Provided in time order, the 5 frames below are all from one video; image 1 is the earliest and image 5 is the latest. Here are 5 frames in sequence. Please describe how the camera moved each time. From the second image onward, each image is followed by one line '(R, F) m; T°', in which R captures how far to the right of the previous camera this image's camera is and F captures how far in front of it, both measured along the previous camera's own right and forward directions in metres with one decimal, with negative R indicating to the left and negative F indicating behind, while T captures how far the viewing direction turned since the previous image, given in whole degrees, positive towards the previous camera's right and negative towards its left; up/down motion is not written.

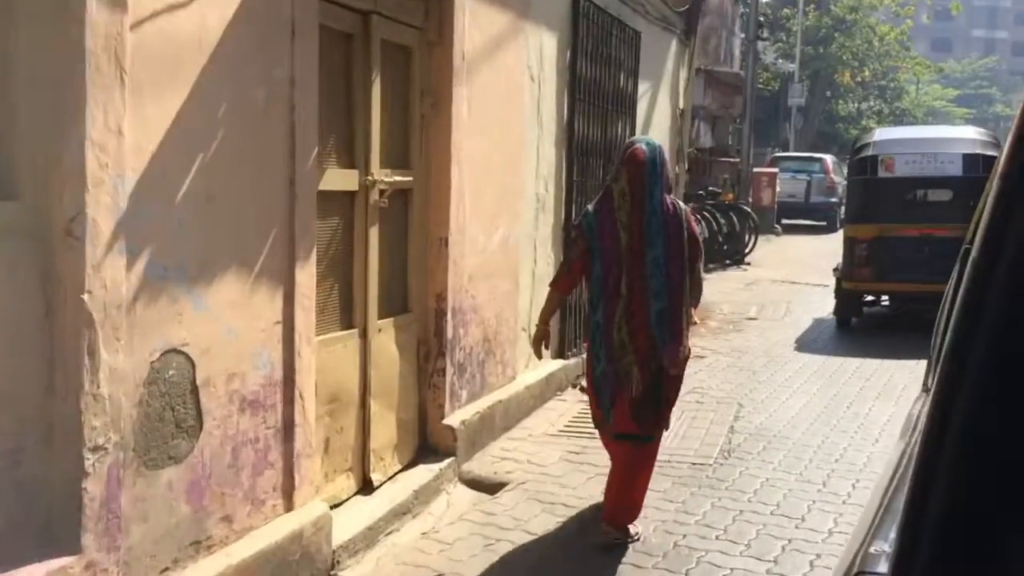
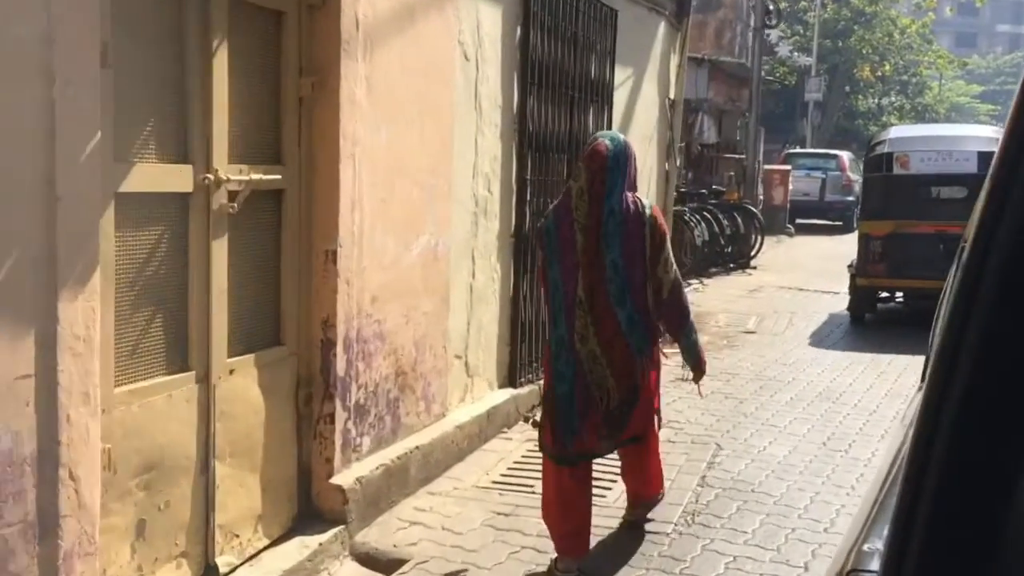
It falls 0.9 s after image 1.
(+0.5, +1.1) m; -1°
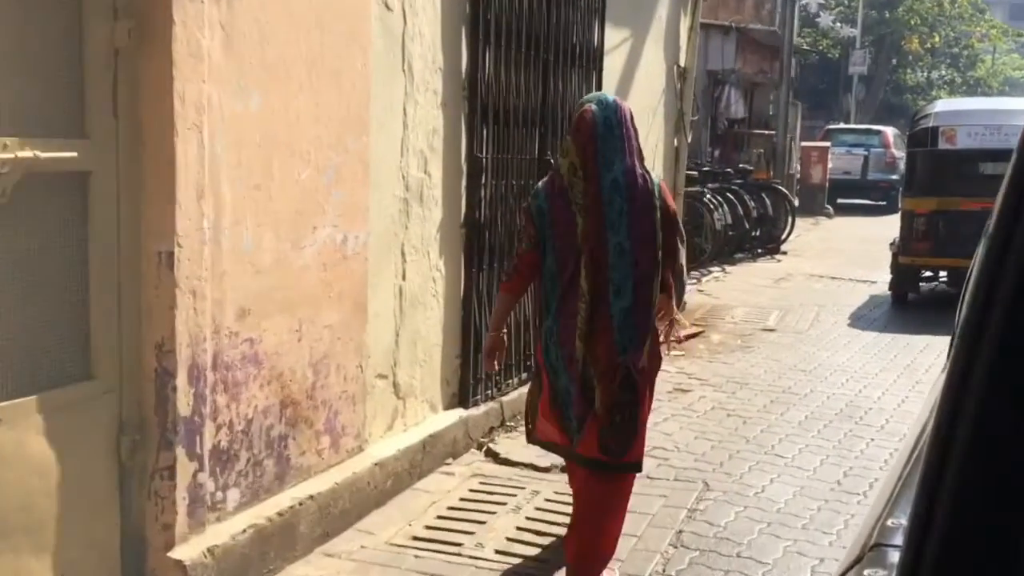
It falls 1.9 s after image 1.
(+0.5, +1.1) m; -2°
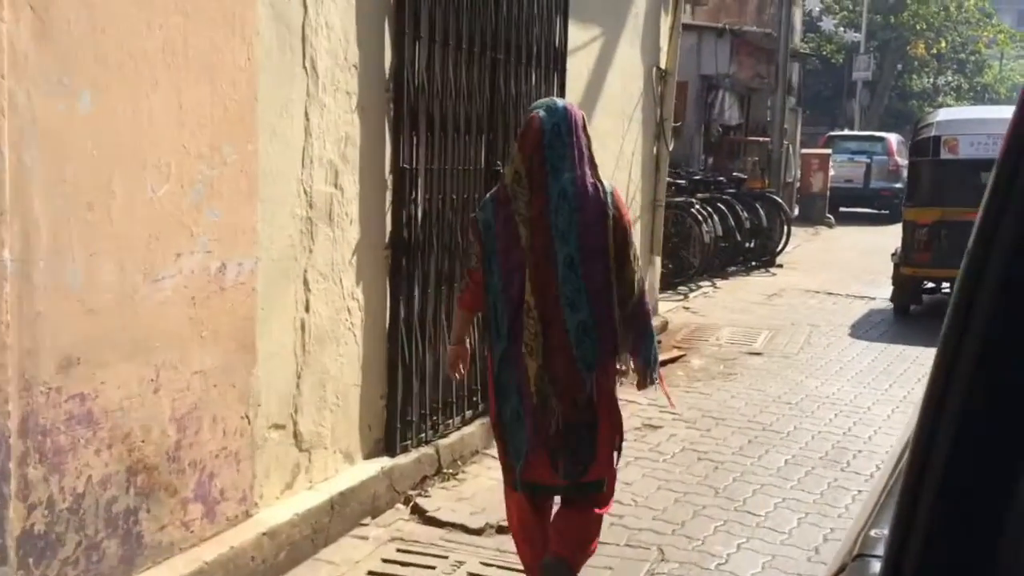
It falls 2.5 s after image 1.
(+0.3, +0.7) m; 0°
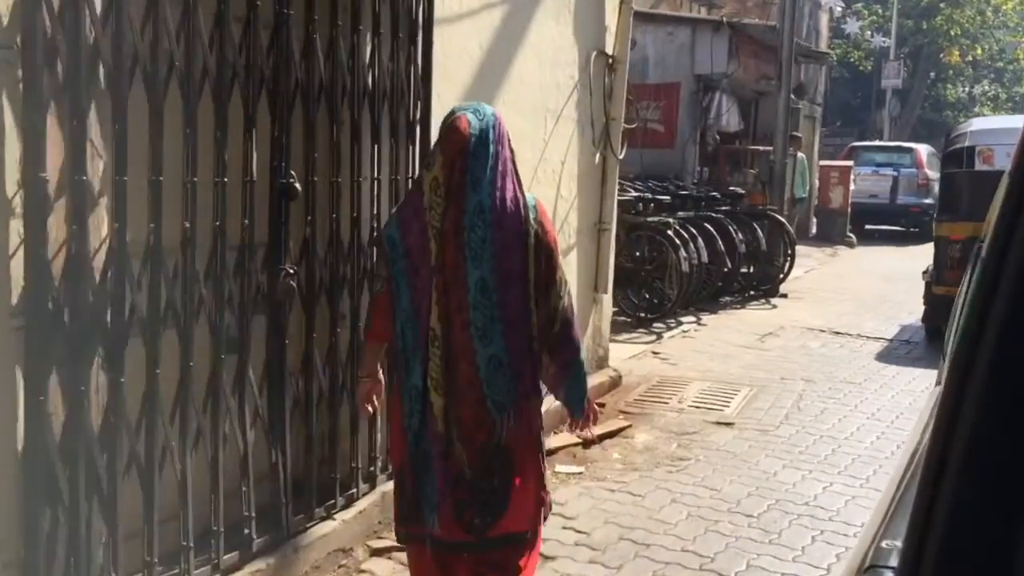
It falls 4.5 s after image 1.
(+0.9, +1.9) m; -2°
